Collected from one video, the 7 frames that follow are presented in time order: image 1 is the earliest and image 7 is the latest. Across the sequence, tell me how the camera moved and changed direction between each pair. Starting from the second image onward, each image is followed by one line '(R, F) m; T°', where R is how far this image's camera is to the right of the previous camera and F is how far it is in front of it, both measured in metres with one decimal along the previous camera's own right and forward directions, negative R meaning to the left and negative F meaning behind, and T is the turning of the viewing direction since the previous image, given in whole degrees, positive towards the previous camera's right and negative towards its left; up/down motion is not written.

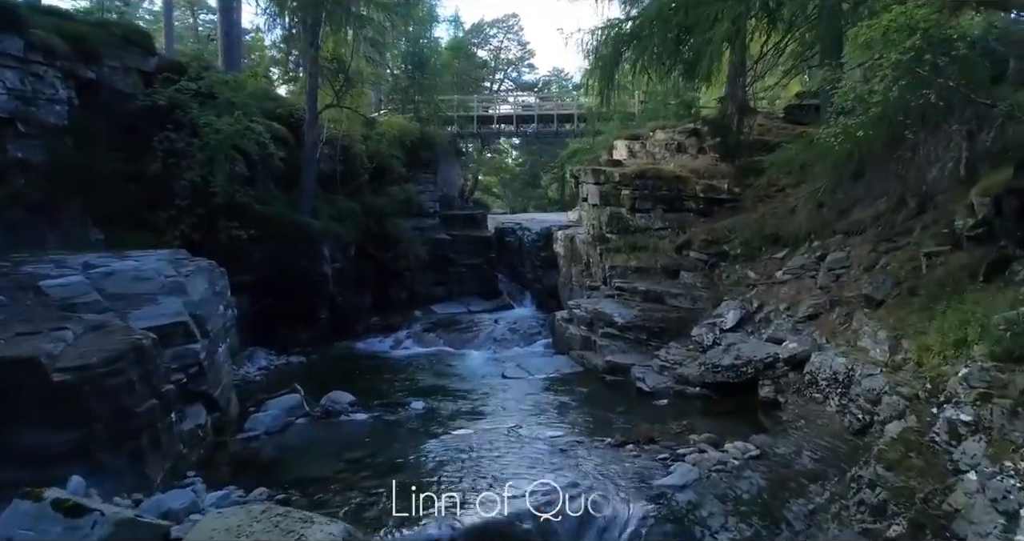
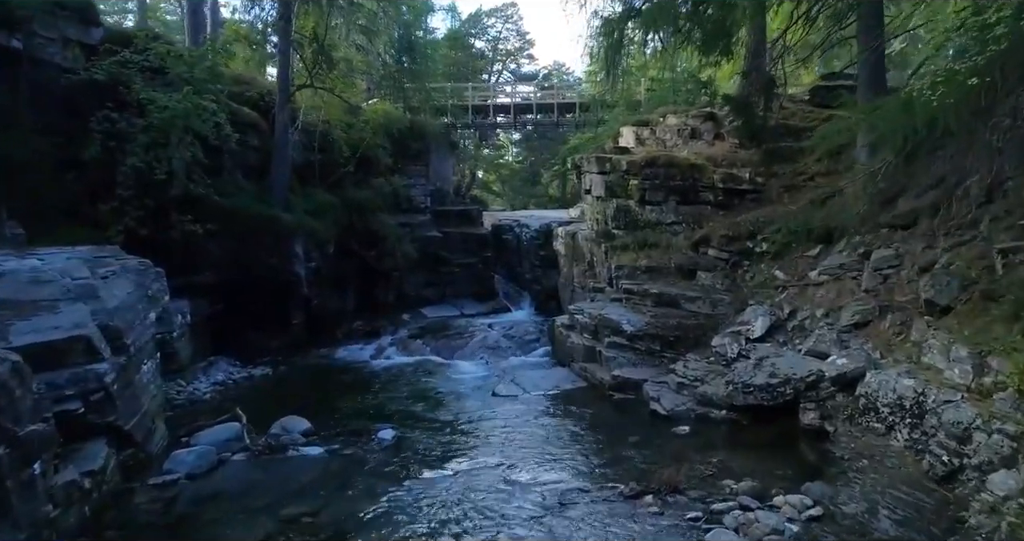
(+0.1, +1.9) m; 0°
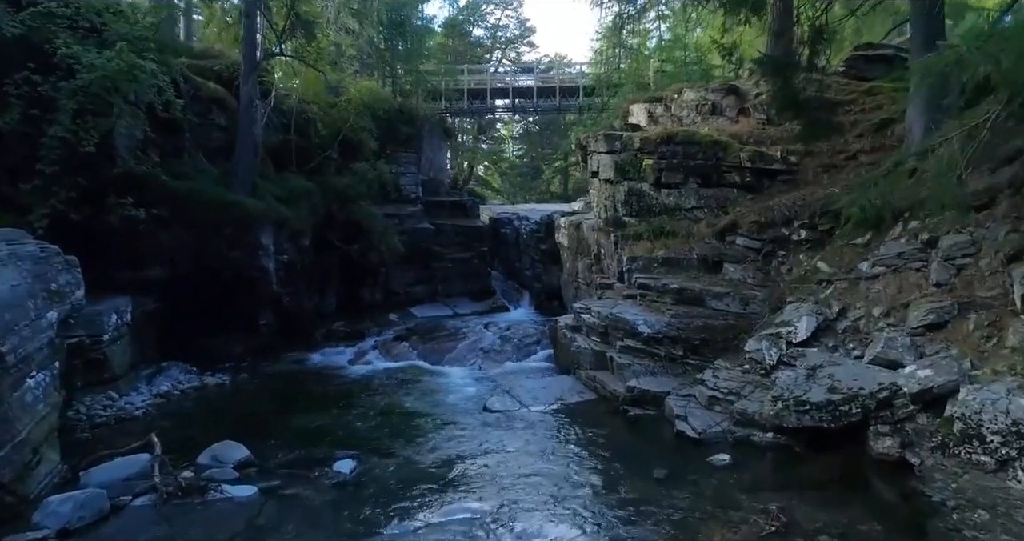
(+0.1, +2.0) m; 0°
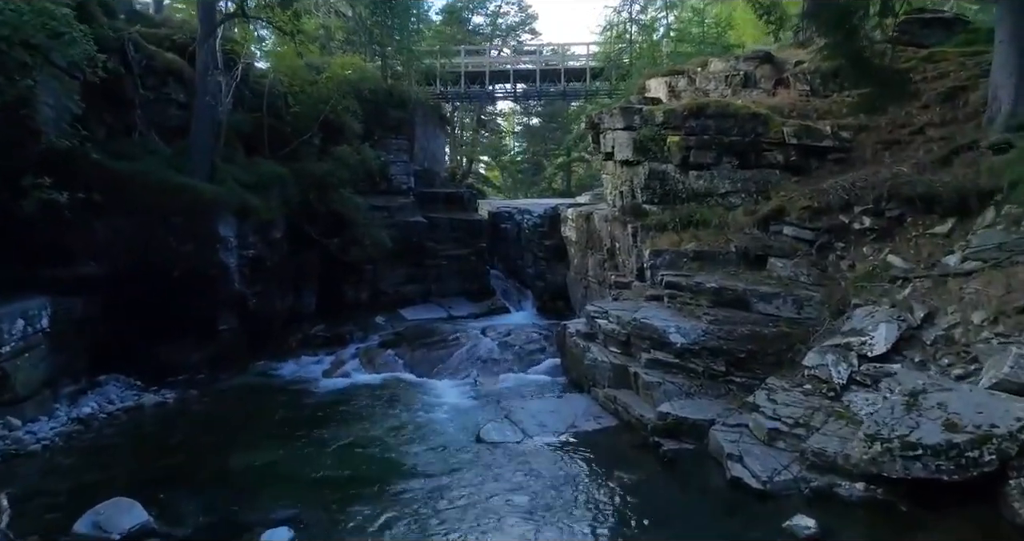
(0.0, +2.0) m; 0°
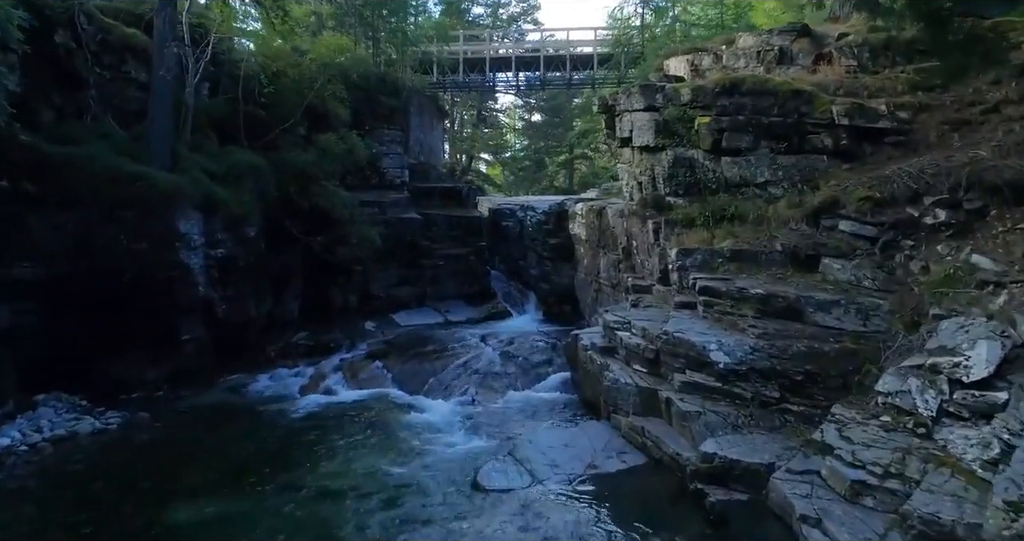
(0.0, +1.6) m; 0°
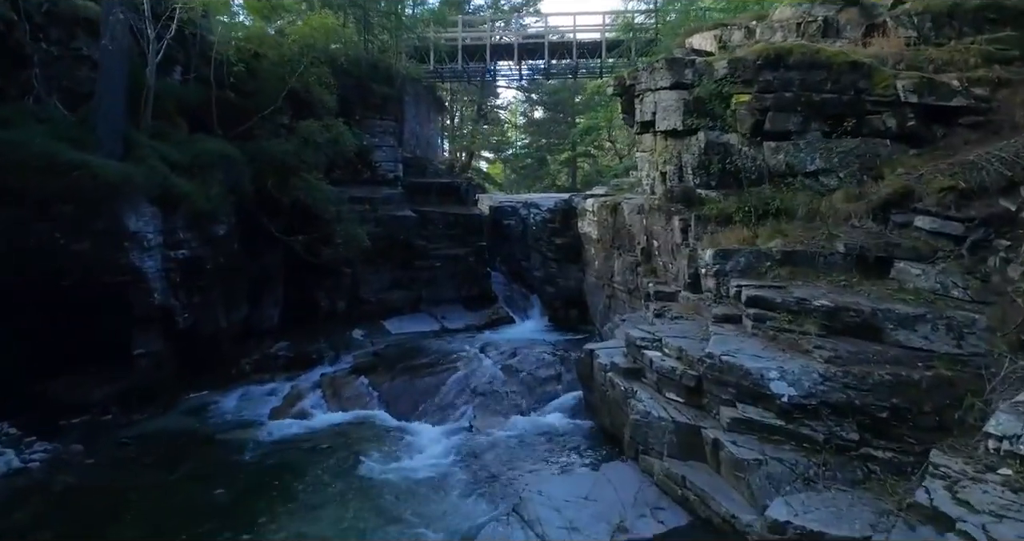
(0.0, +1.5) m; 0°
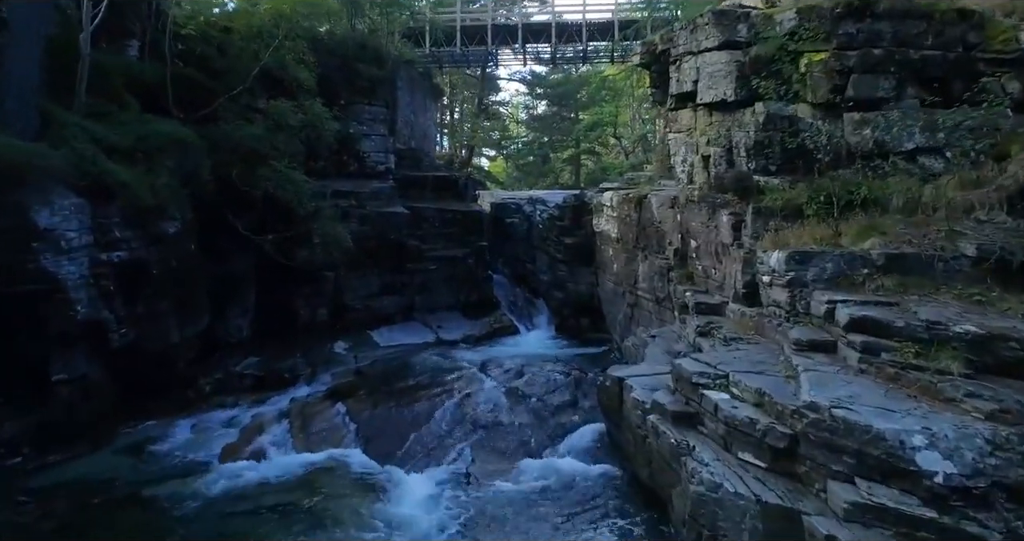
(-0.1, +1.8) m; 0°
